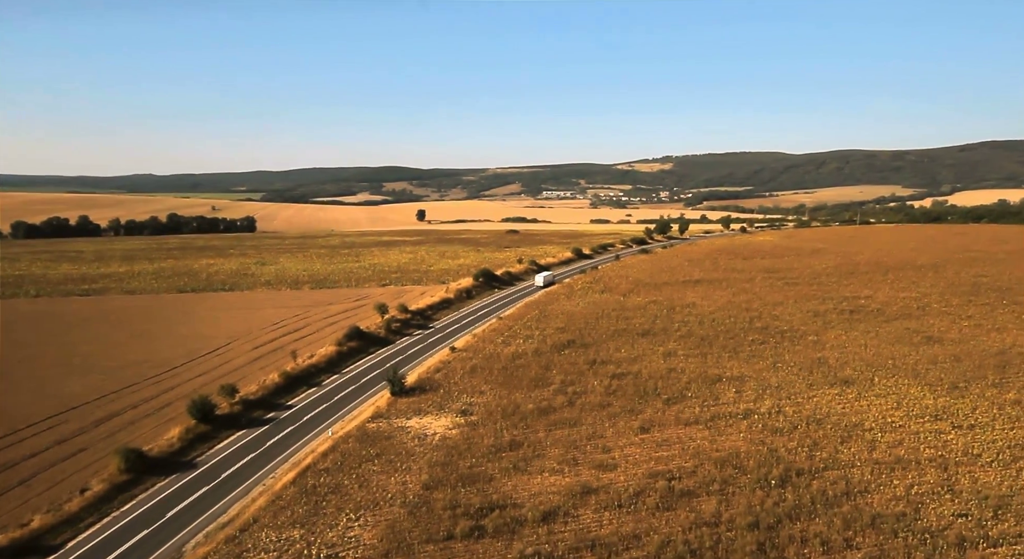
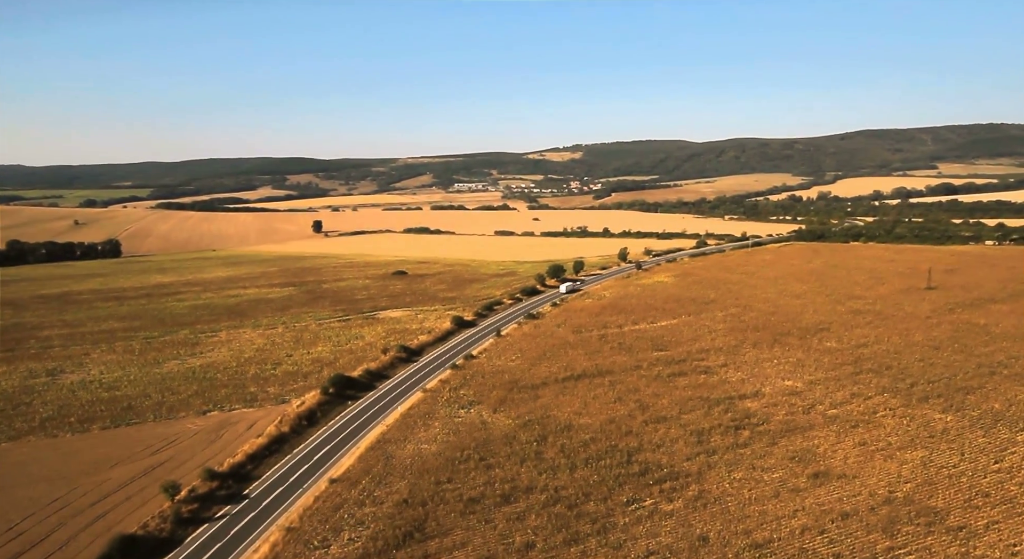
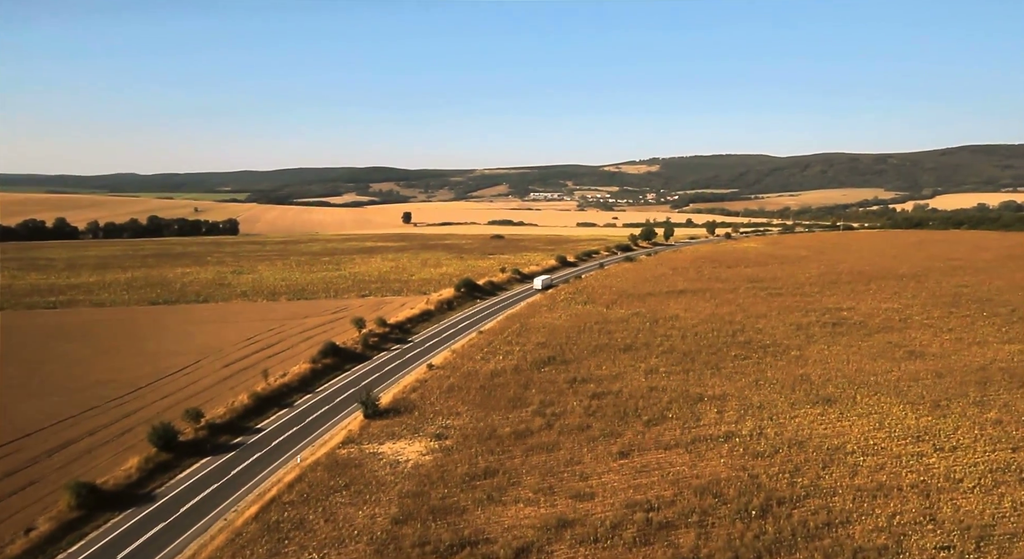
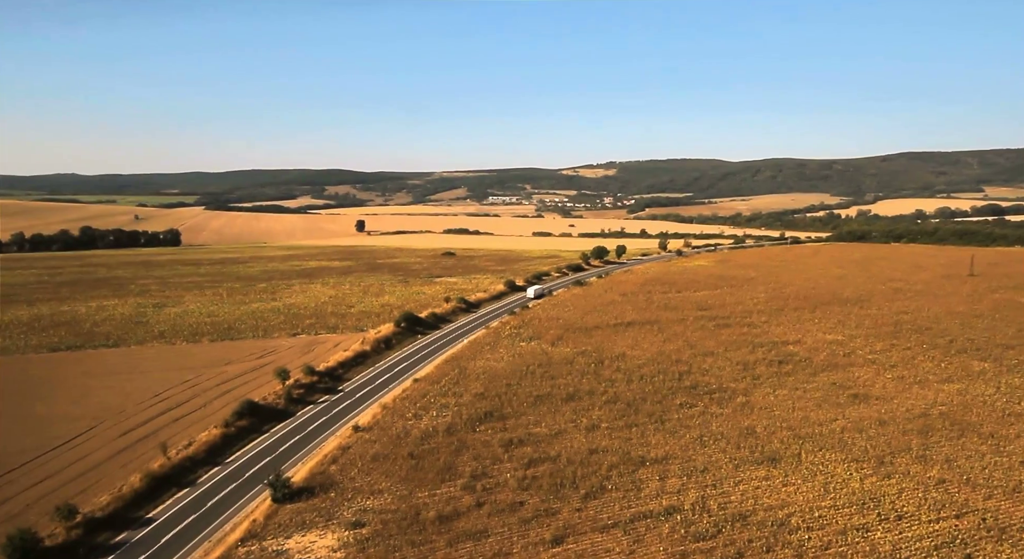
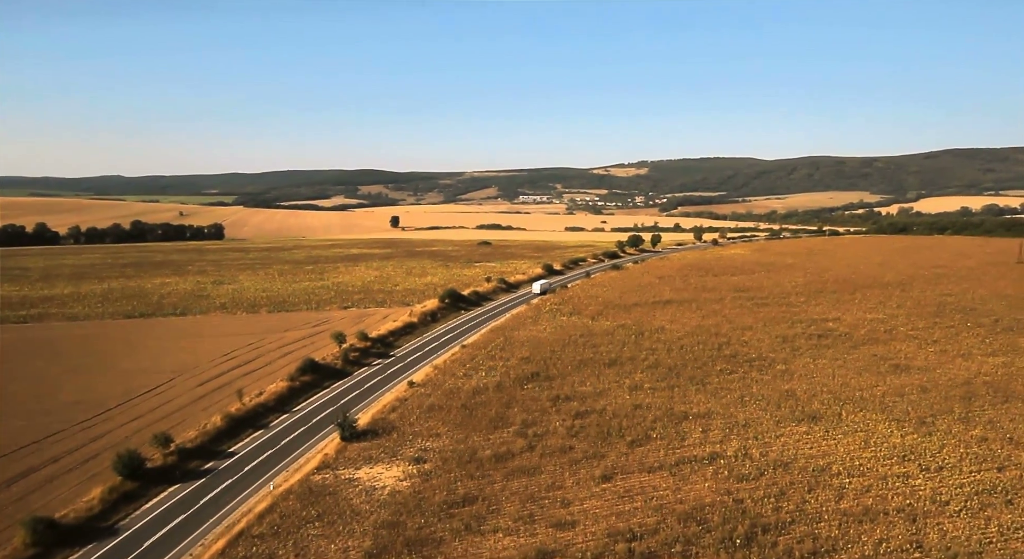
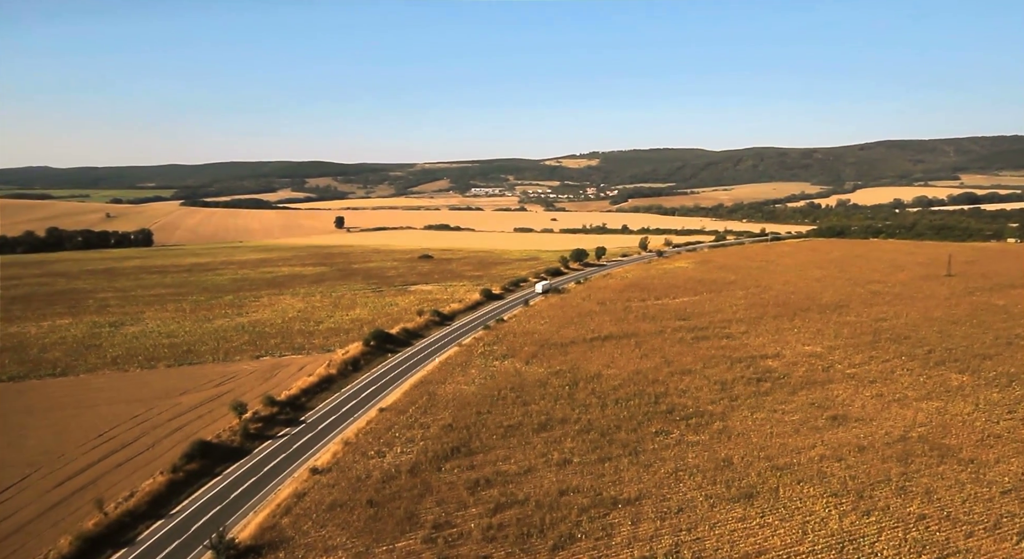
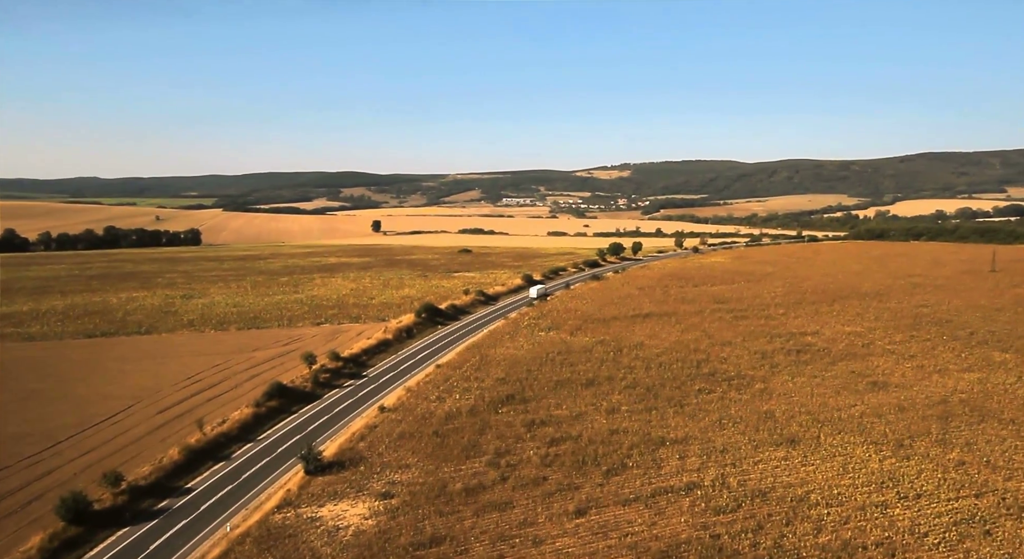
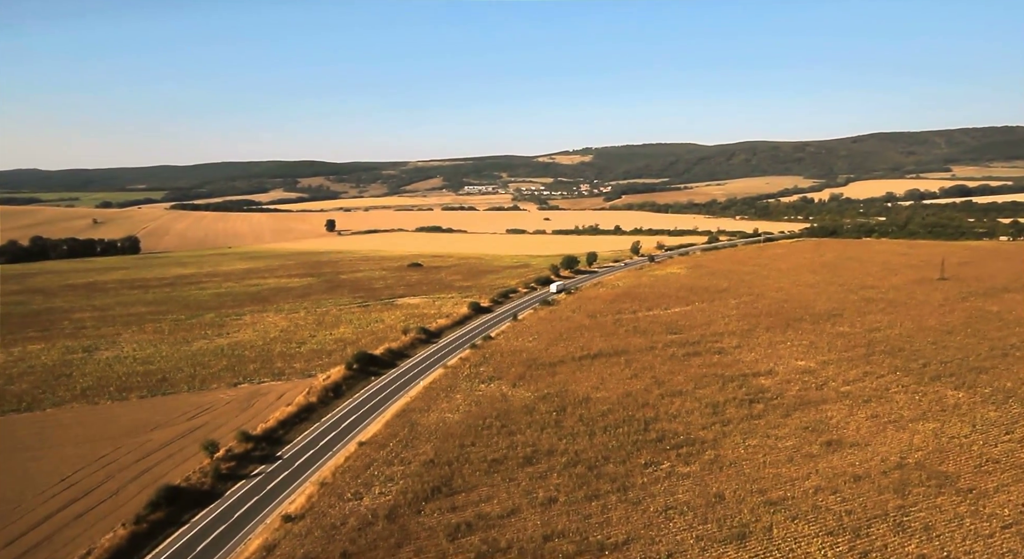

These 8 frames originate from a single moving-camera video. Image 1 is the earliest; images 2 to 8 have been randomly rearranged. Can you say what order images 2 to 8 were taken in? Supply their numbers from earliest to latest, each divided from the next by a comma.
3, 5, 7, 4, 6, 8, 2
